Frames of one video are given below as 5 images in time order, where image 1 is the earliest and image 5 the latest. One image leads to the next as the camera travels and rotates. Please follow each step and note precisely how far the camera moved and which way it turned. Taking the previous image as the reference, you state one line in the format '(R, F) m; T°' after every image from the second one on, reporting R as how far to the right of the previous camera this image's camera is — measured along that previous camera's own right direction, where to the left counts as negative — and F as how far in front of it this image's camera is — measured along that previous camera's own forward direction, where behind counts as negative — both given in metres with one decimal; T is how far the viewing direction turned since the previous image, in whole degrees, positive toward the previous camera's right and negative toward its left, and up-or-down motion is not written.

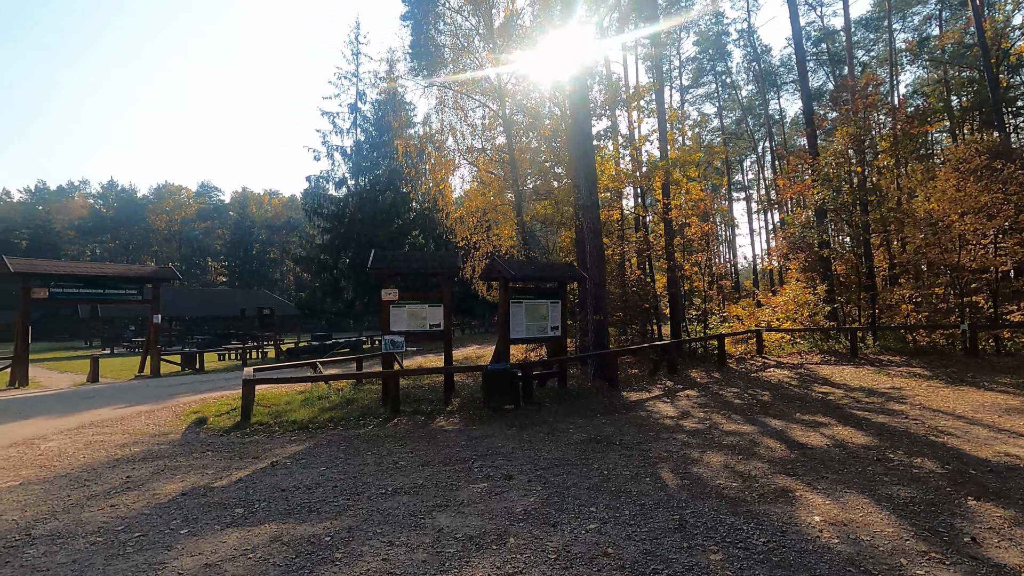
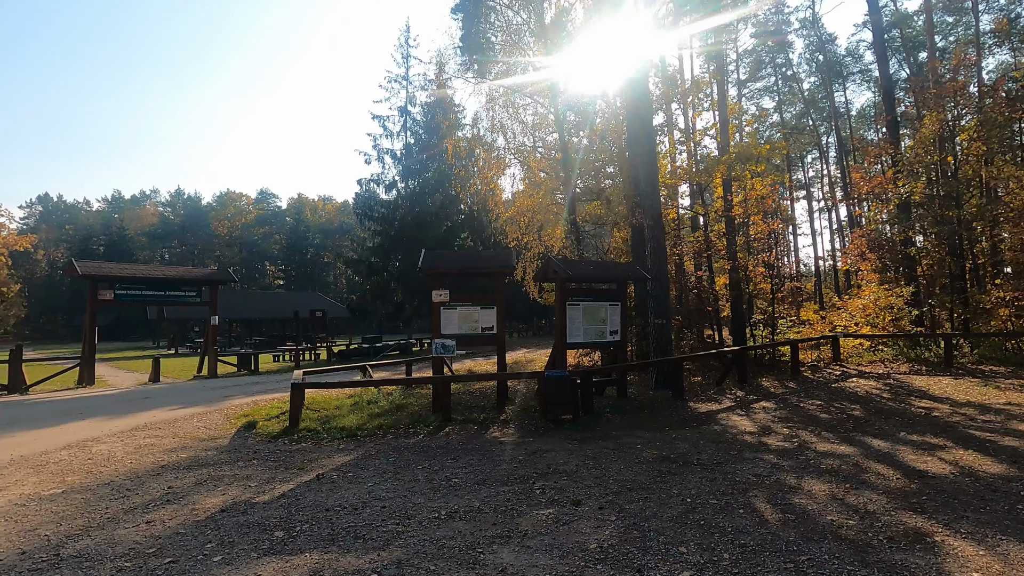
(-0.2, +0.6) m; -5°
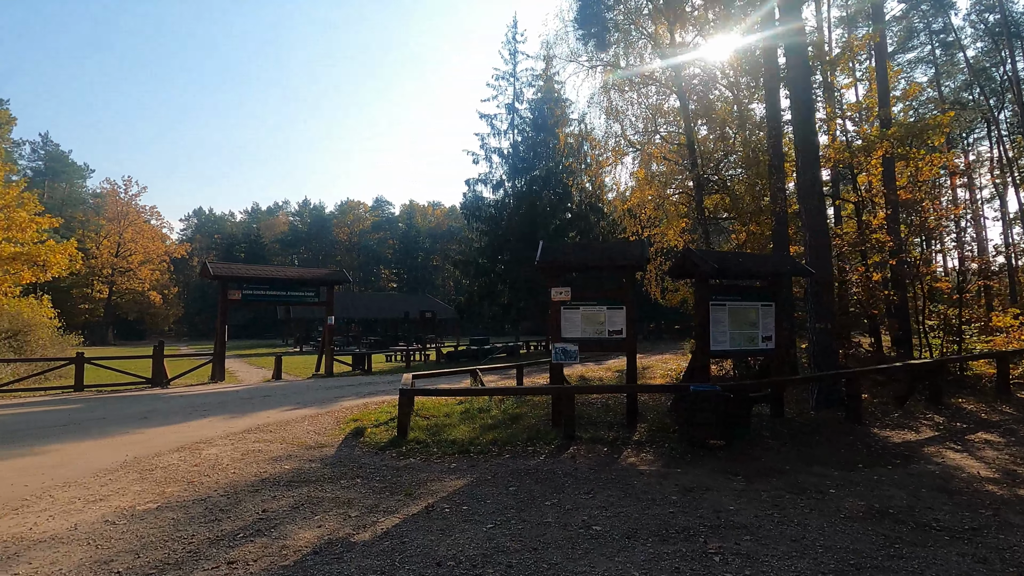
(-0.4, +1.1) m; -11°
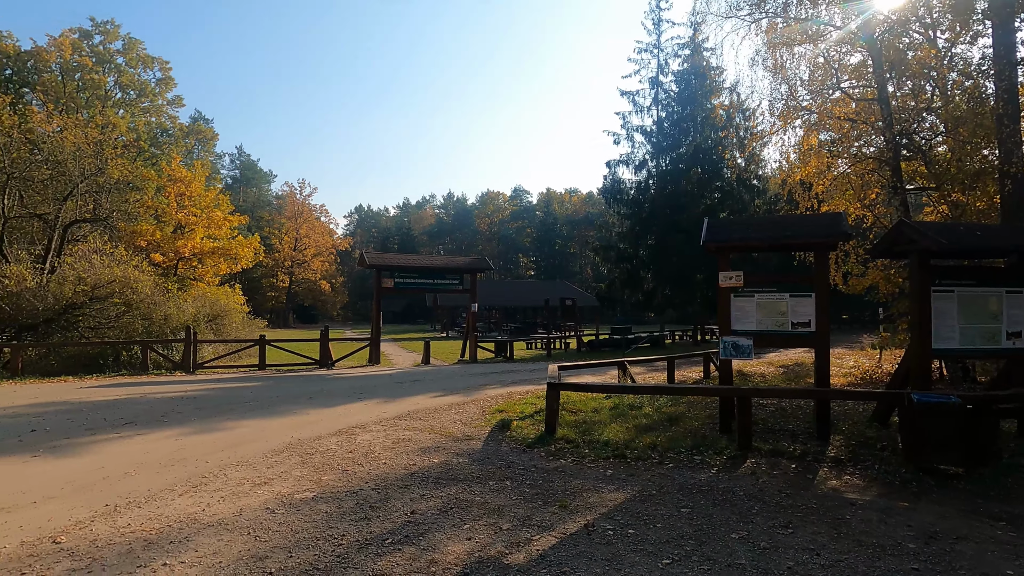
(-0.3, +0.6) m; -15°
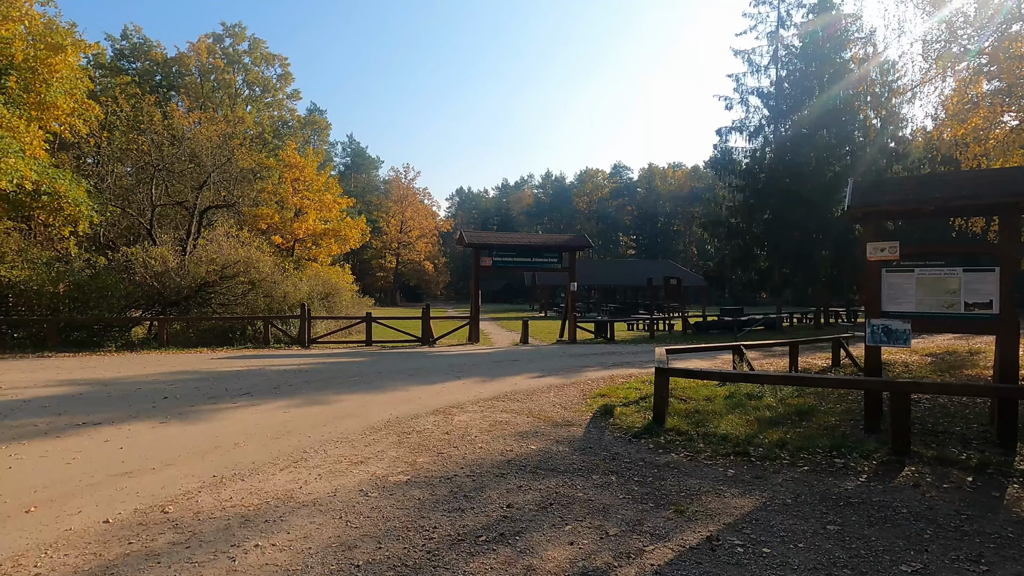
(-0.1, +0.5) m; -10°
